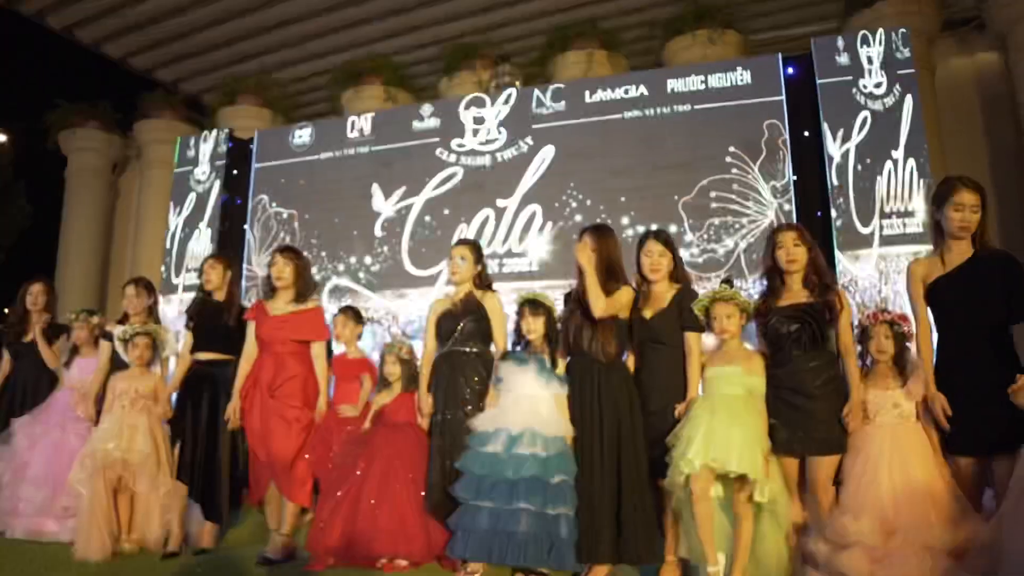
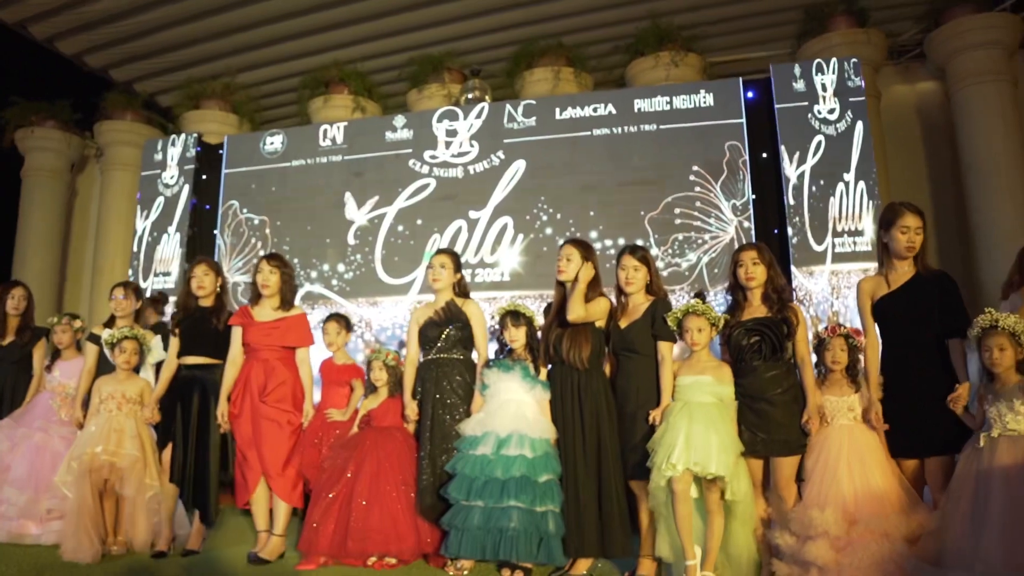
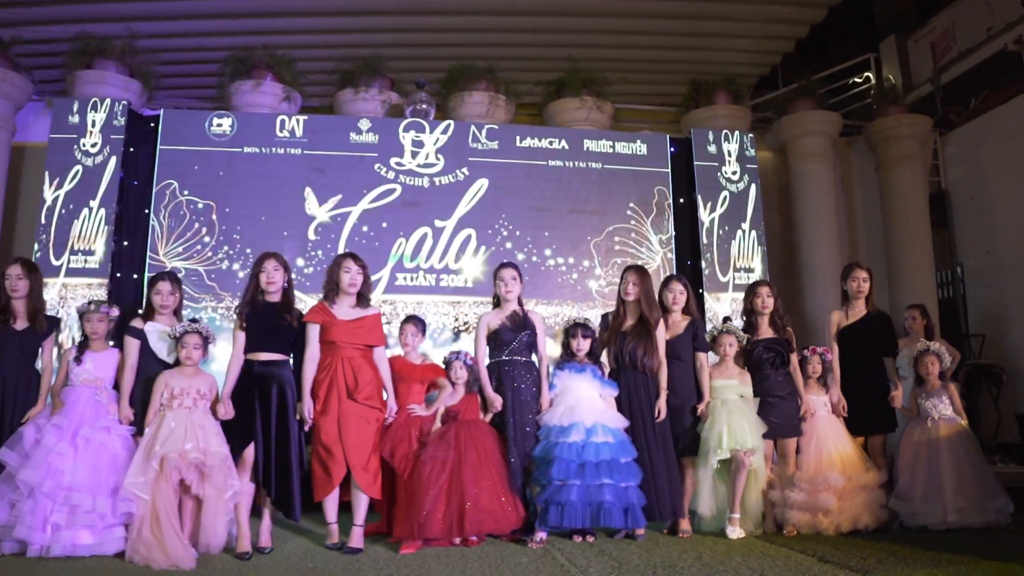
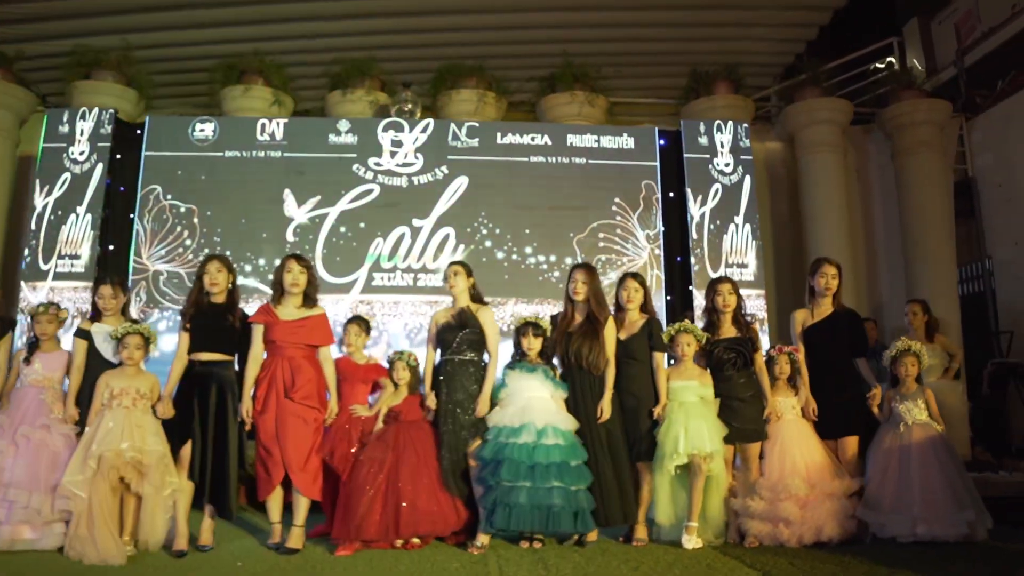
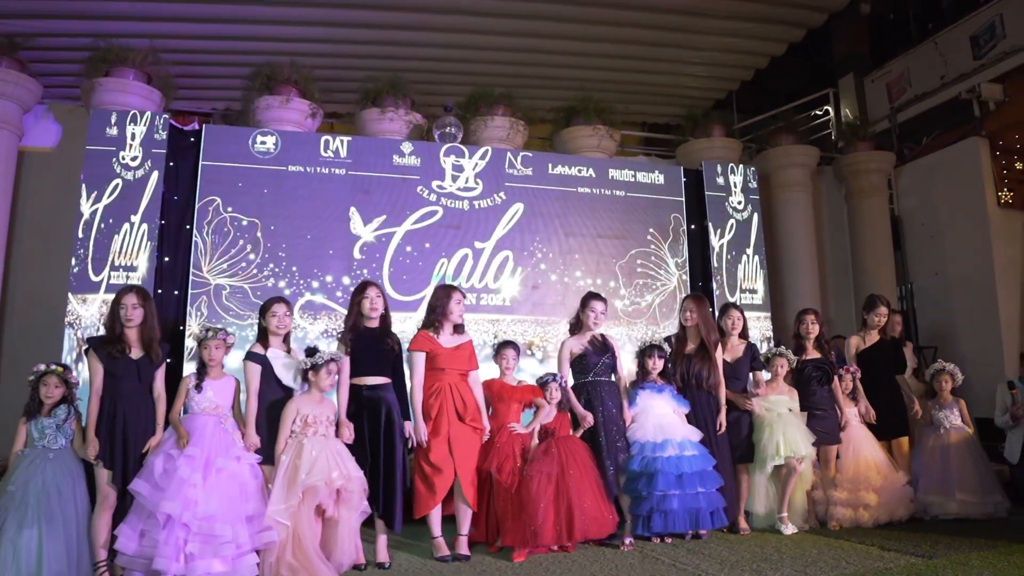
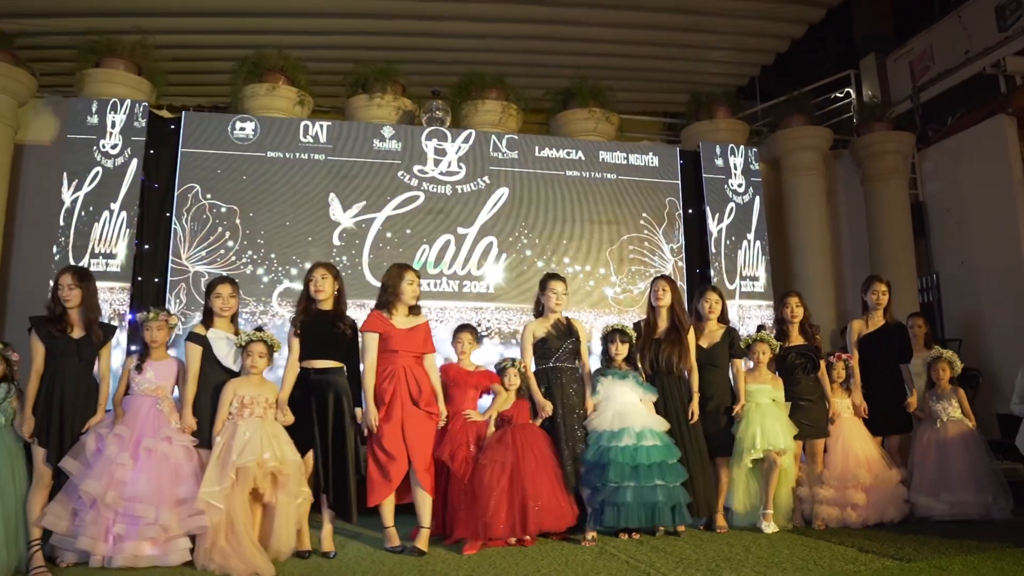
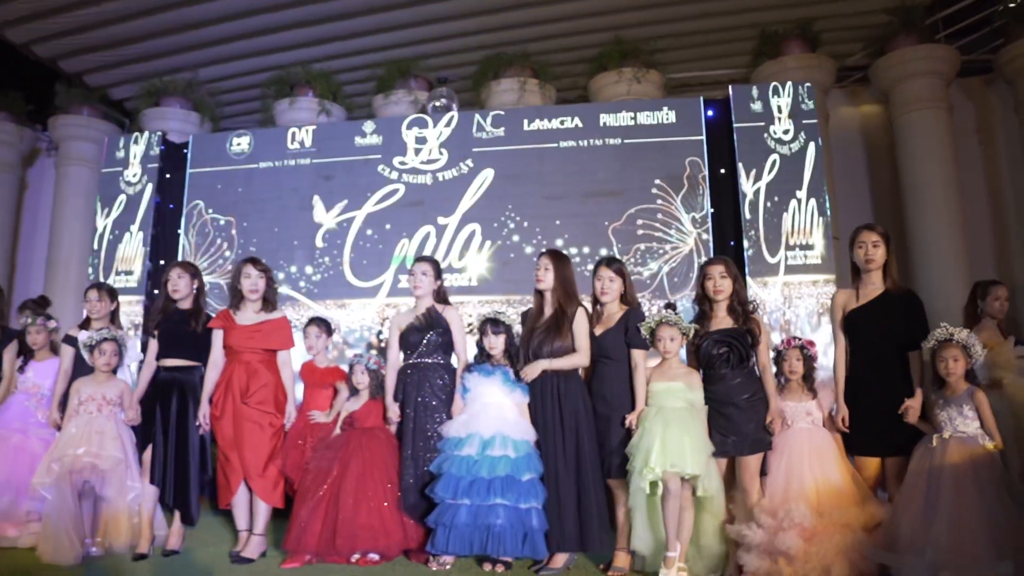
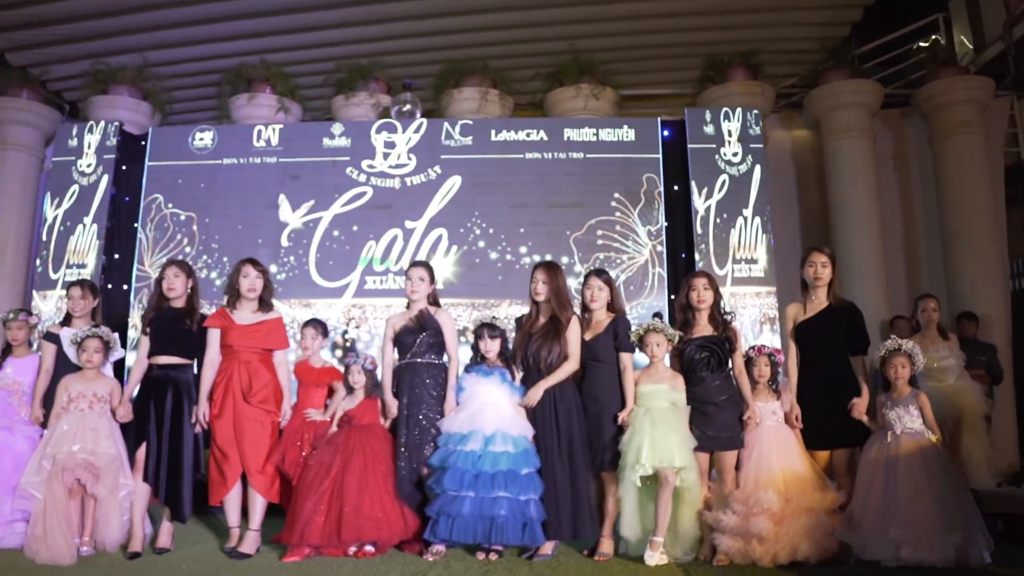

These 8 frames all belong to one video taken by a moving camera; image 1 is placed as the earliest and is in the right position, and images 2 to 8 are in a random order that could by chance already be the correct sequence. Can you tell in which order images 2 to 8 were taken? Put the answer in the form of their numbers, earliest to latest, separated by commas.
2, 7, 8, 4, 3, 6, 5
